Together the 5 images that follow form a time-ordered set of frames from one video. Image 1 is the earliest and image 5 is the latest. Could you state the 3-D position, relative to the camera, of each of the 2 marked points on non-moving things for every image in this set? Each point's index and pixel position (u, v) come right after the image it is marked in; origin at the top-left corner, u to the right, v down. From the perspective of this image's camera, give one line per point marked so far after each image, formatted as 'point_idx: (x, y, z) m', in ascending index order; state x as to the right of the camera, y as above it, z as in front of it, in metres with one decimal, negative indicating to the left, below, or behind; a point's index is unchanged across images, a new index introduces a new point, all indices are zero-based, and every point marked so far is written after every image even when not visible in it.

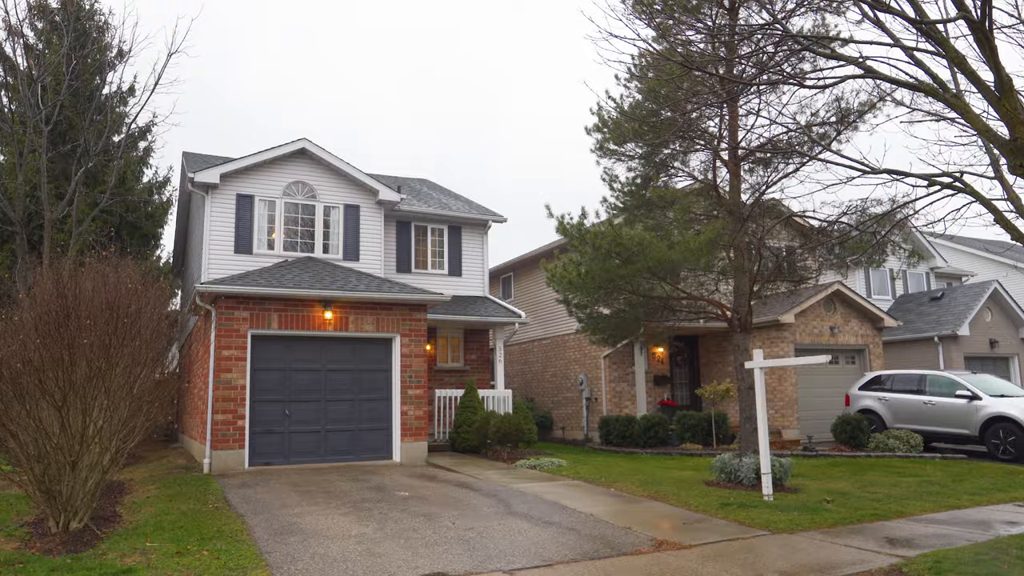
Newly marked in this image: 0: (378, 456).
0: (-2.3, -2.9, +13.3) m
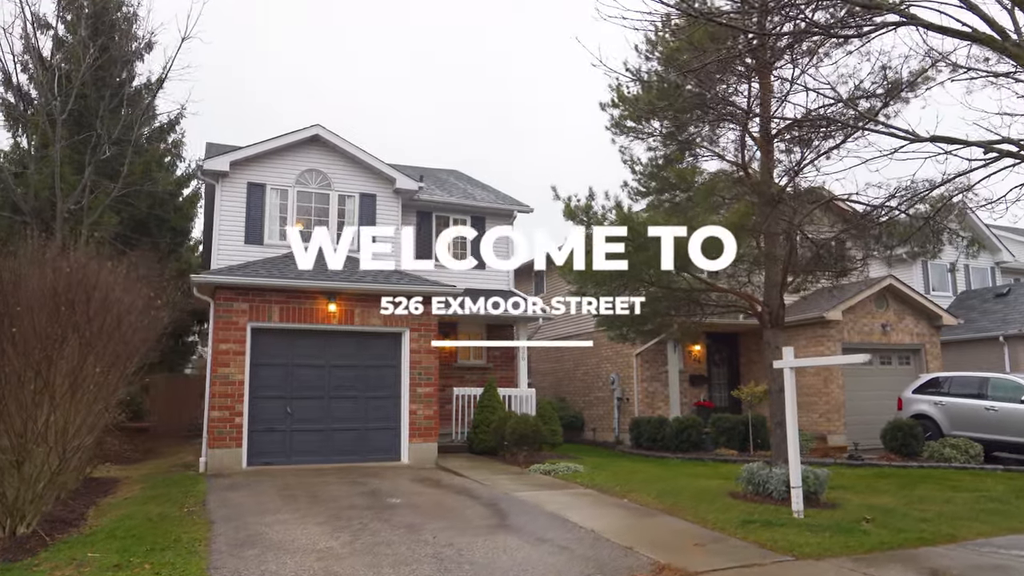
0: (-2.1, -2.8, +12.6) m
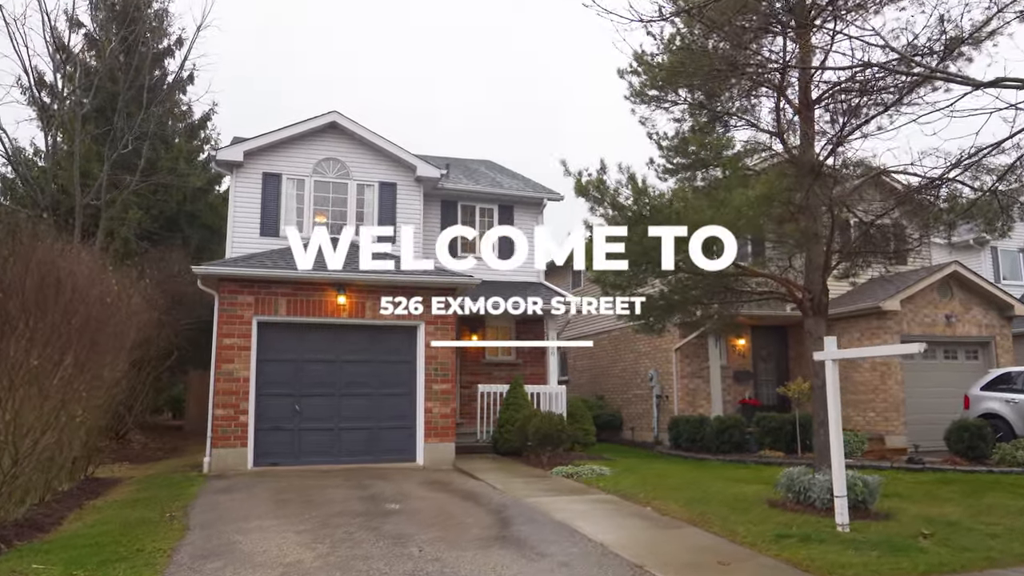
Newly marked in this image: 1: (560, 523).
0: (-1.7, -2.6, +11.9) m
1: (+0.5, -2.3, +7.6) m
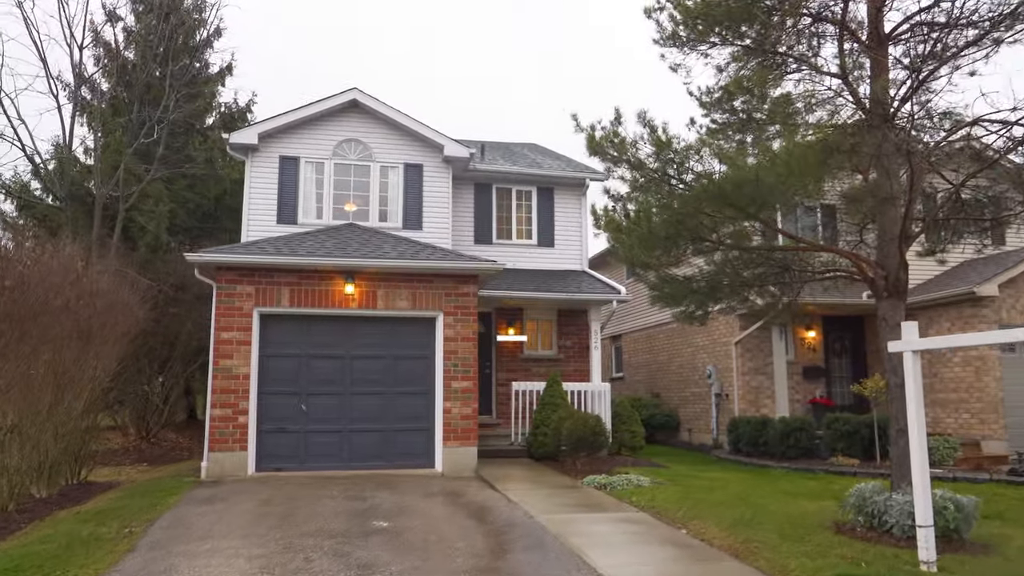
0: (-1.3, -2.4, +10.7) m
1: (+0.5, -2.1, +6.3) m
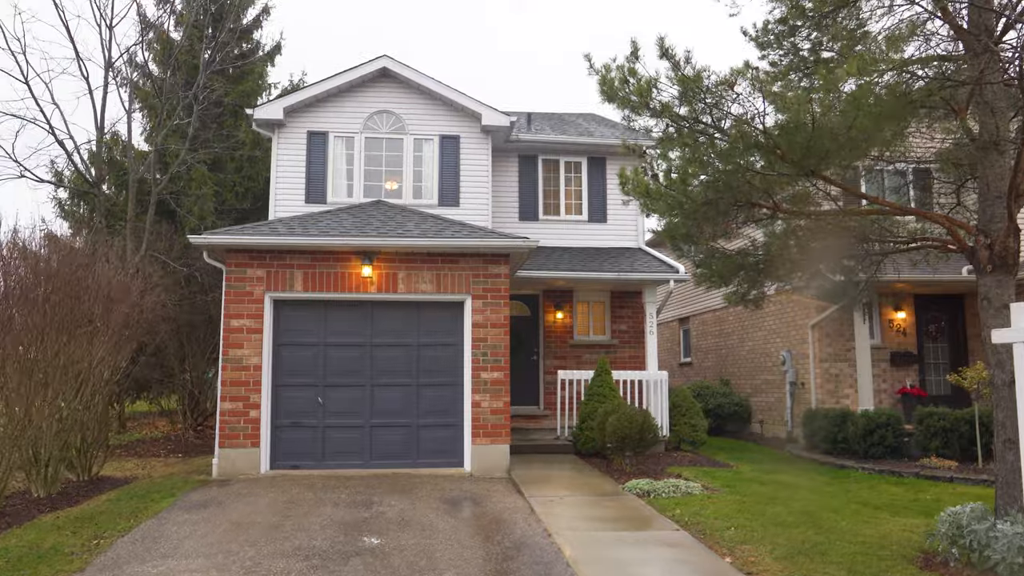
0: (-0.9, -2.2, +9.8) m
1: (+0.5, -2.0, +5.1) m
